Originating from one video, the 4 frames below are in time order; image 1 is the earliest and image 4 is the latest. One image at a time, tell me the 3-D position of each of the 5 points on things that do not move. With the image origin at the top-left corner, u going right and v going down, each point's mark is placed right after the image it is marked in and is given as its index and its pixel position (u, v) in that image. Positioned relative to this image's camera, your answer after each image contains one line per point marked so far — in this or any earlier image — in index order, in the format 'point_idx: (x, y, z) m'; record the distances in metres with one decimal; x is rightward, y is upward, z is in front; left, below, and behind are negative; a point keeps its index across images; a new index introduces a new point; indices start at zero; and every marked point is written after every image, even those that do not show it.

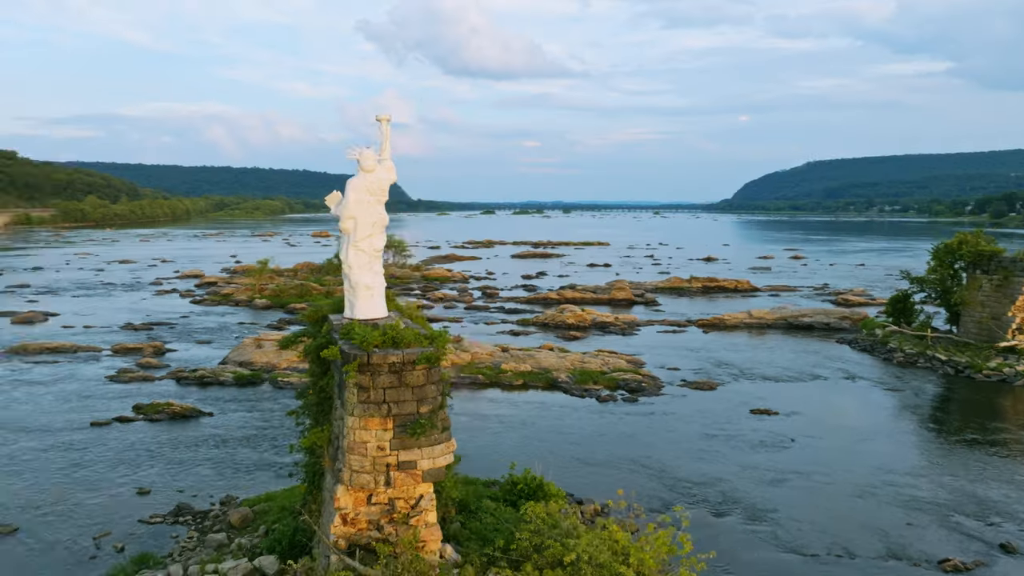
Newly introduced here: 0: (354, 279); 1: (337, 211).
0: (-2.4, +0.1, +11.6) m
1: (-2.7, +1.2, +11.7) m
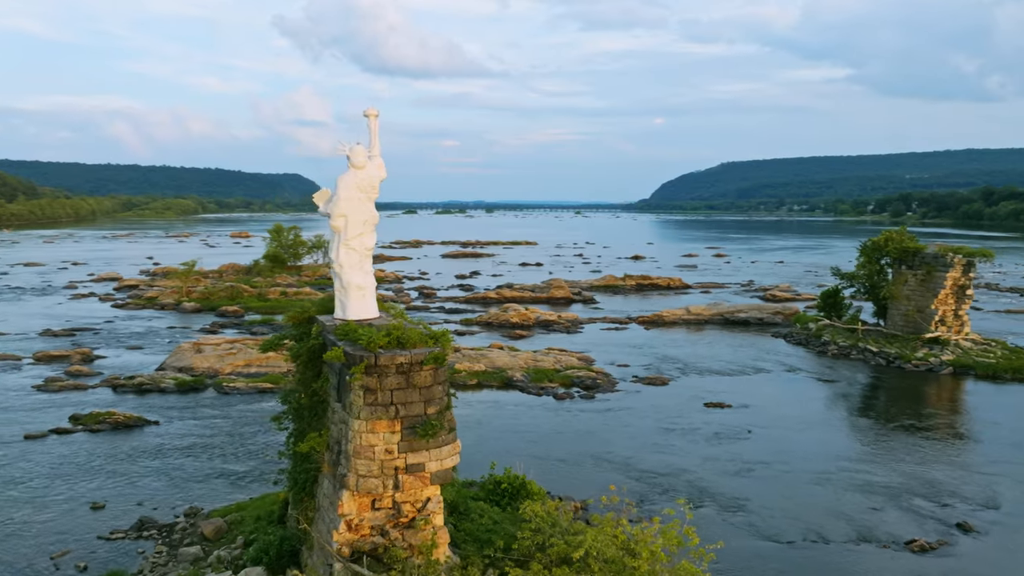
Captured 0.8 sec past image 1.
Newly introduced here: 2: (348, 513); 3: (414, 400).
0: (-2.4, +0.1, +11.2) m
1: (-2.7, +1.2, +11.3) m
2: (-2.1, -2.9, +9.8) m
3: (-1.2, -1.4, +9.6) m
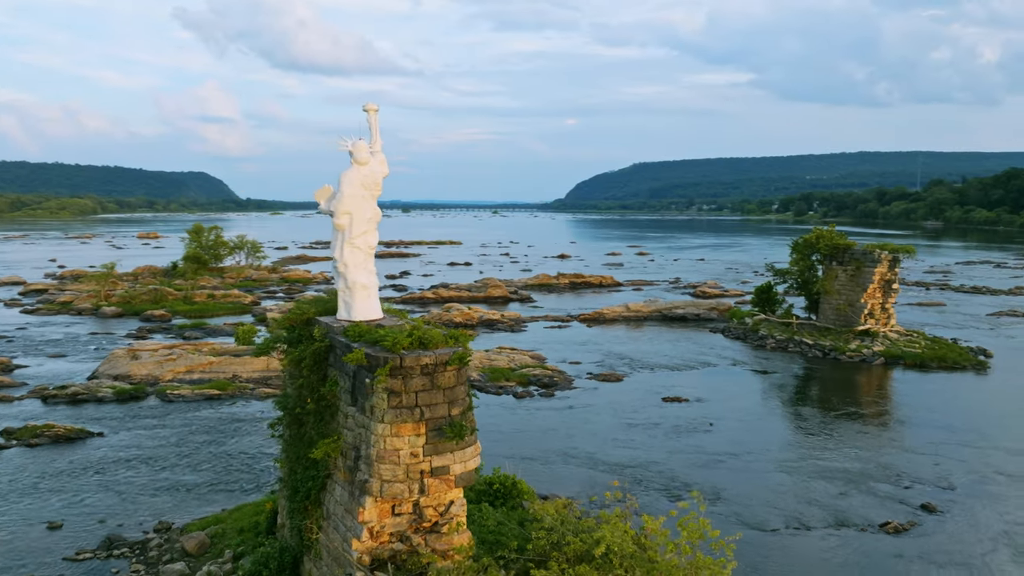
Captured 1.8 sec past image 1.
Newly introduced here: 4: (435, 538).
0: (-2.3, +0.1, +10.9) m
1: (-2.6, +1.2, +10.9) m
2: (-1.8, -2.9, +9.5) m
3: (-0.9, -1.4, +9.4) m
4: (-1.0, -3.2, +9.6) m
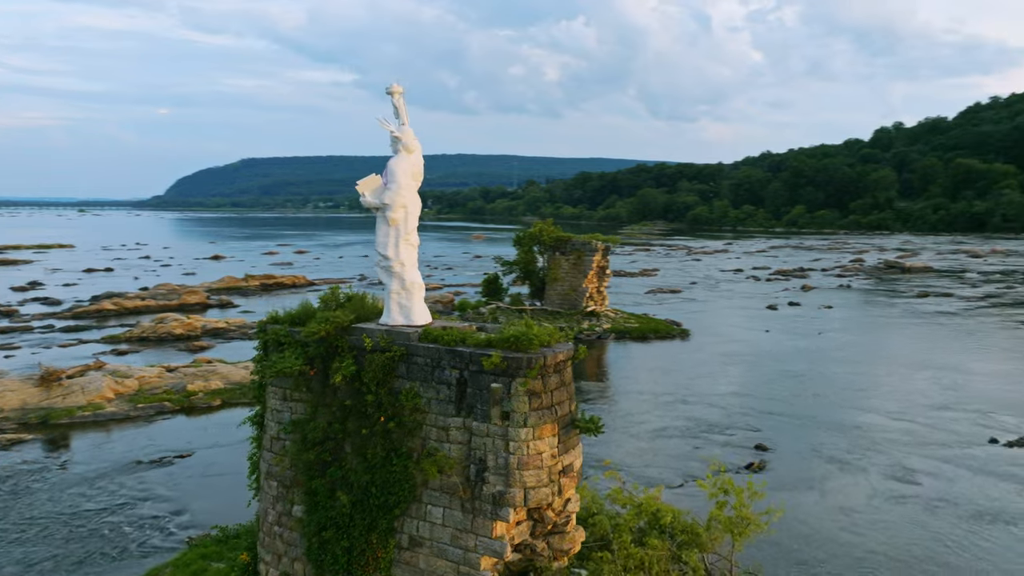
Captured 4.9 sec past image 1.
0: (-1.3, +0.1, +9.8) m
1: (-1.7, +1.1, +9.7) m
2: (-0.1, -2.9, +8.8) m
3: (+0.6, -1.3, +9.2) m
4: (+0.6, -3.1, +9.4) m
